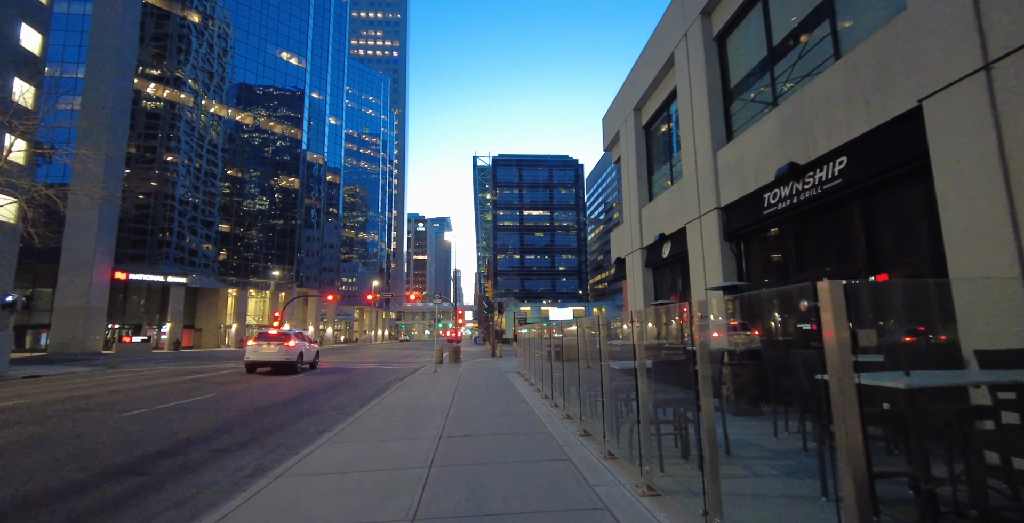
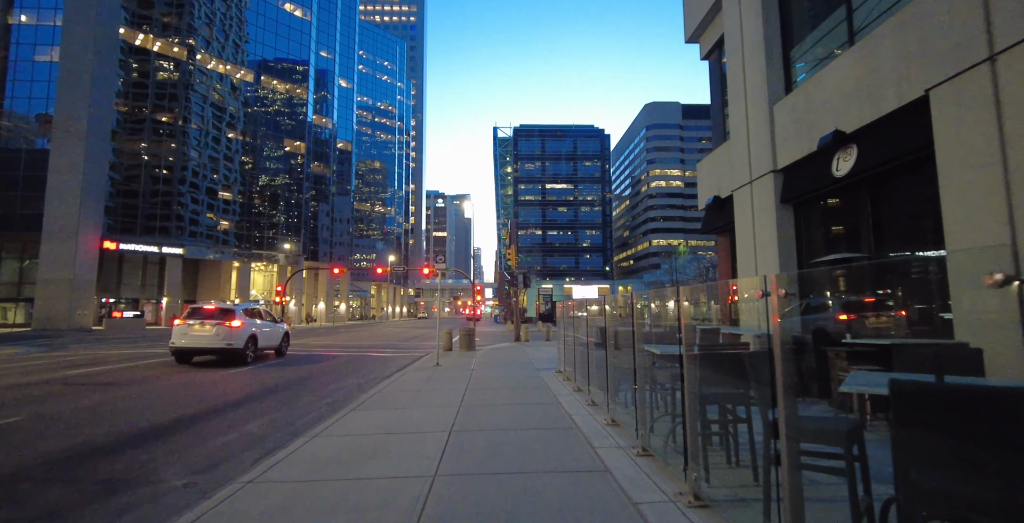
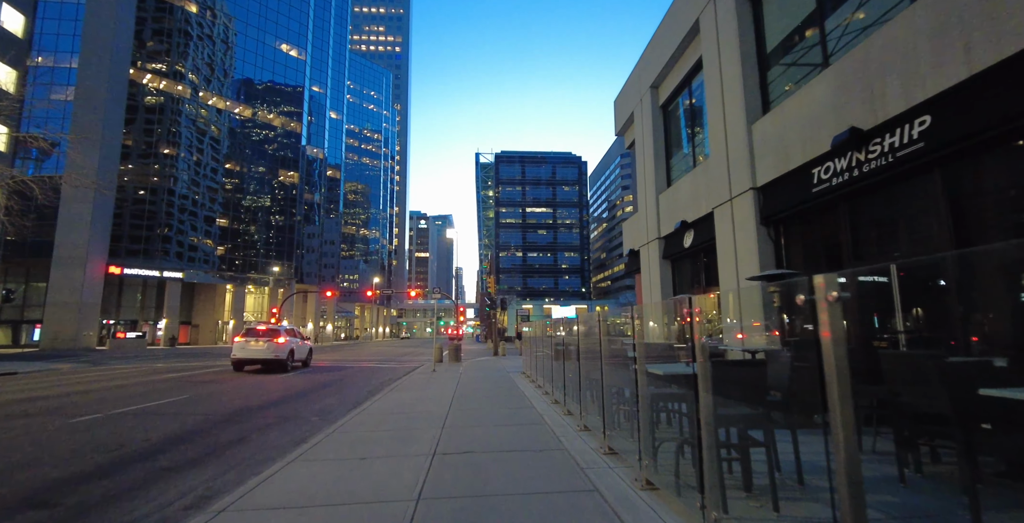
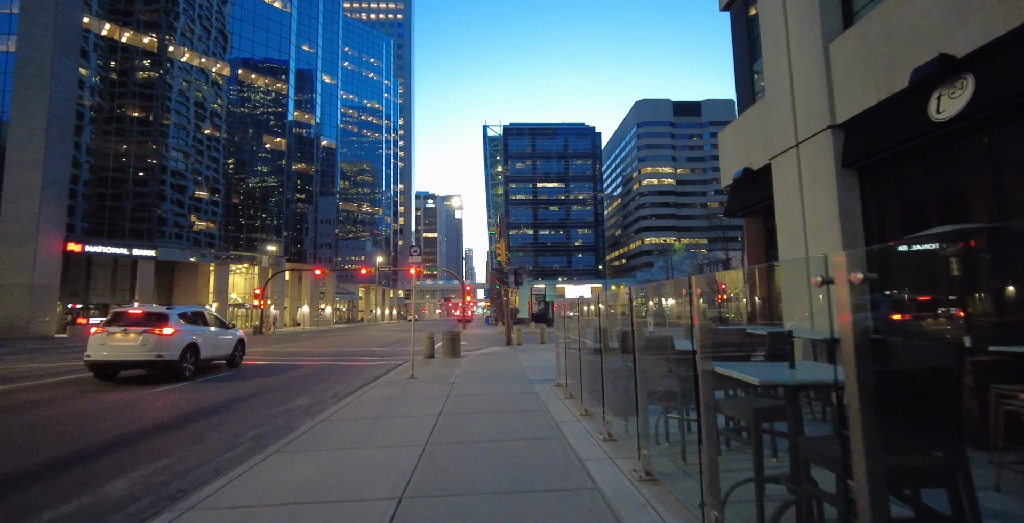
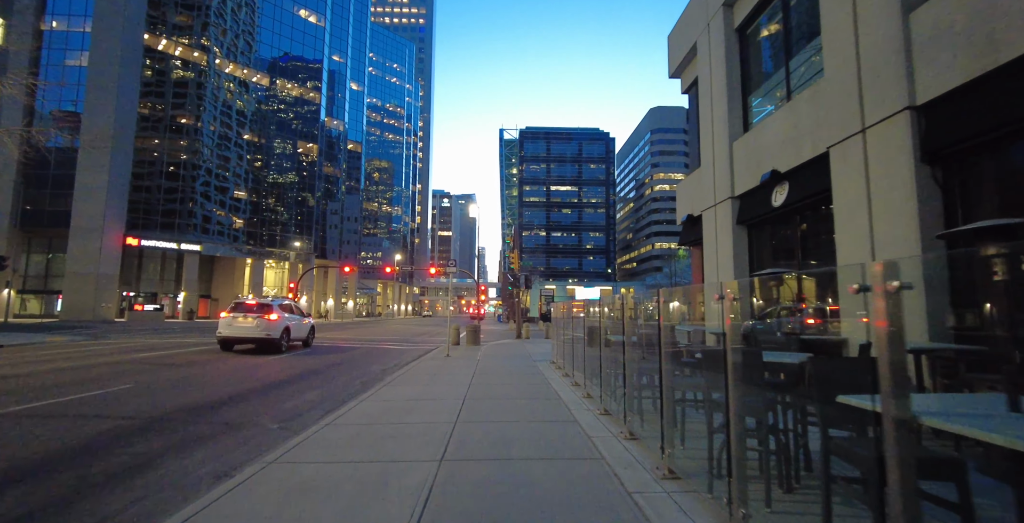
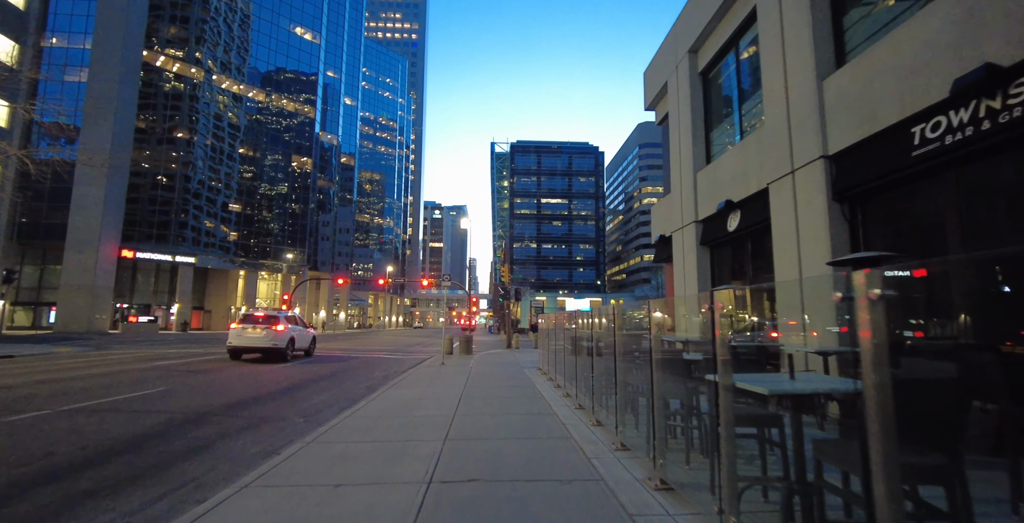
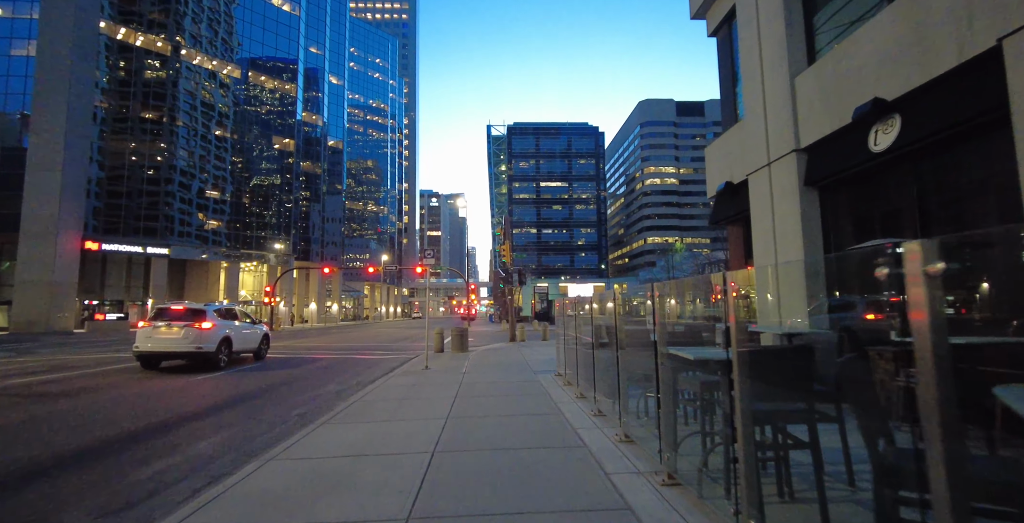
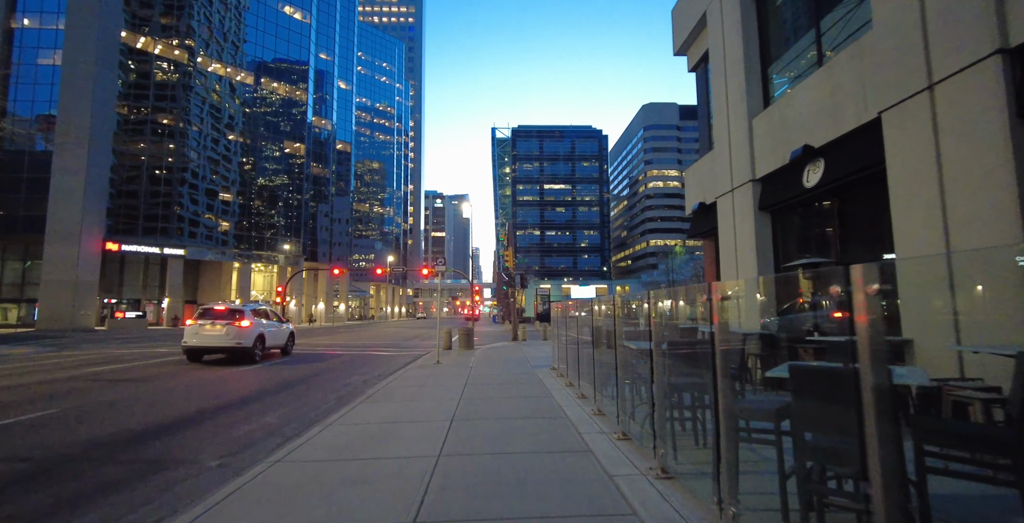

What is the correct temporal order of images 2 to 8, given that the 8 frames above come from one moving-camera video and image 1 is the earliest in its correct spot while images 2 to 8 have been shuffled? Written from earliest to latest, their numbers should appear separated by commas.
3, 6, 5, 8, 2, 7, 4
